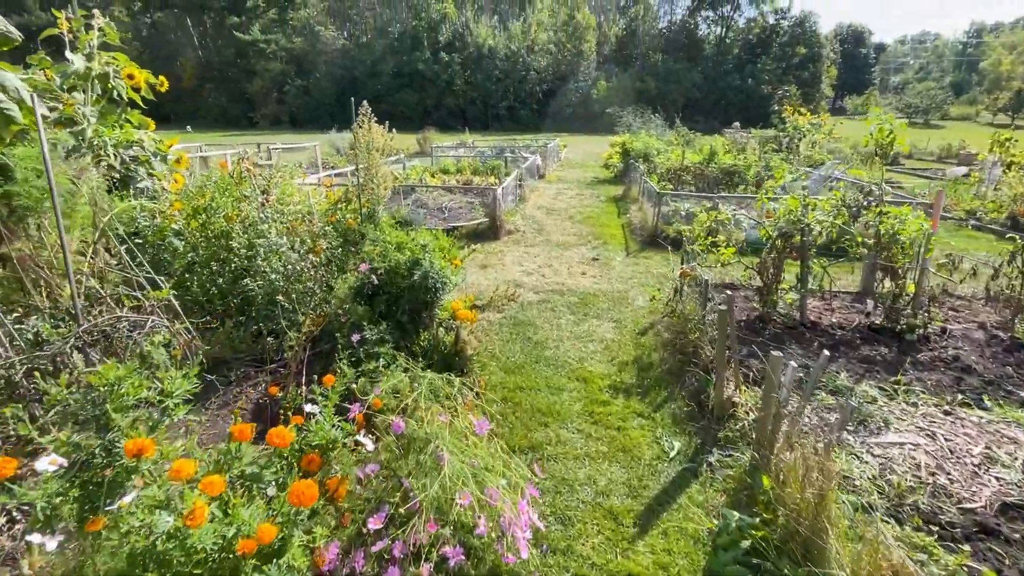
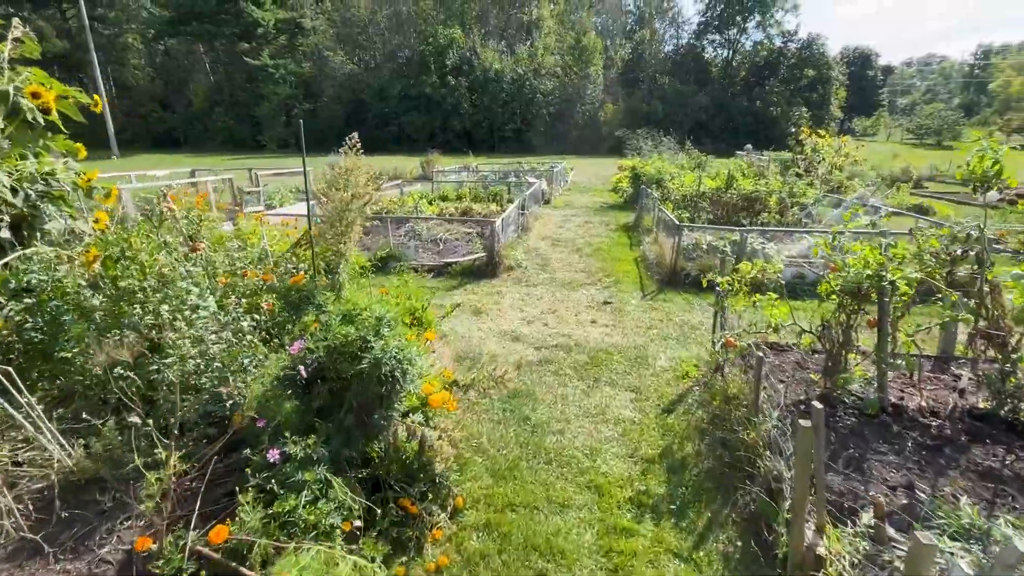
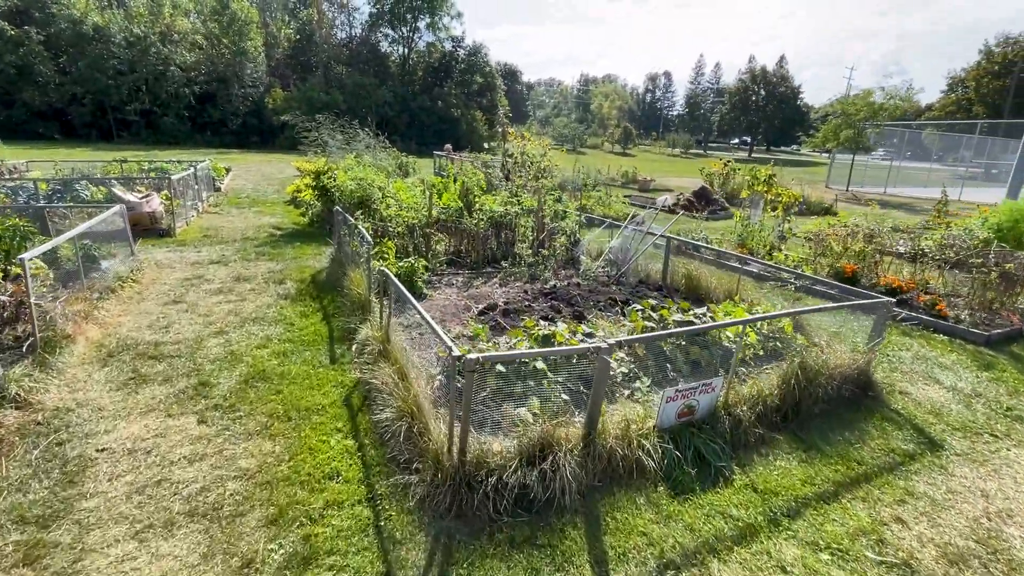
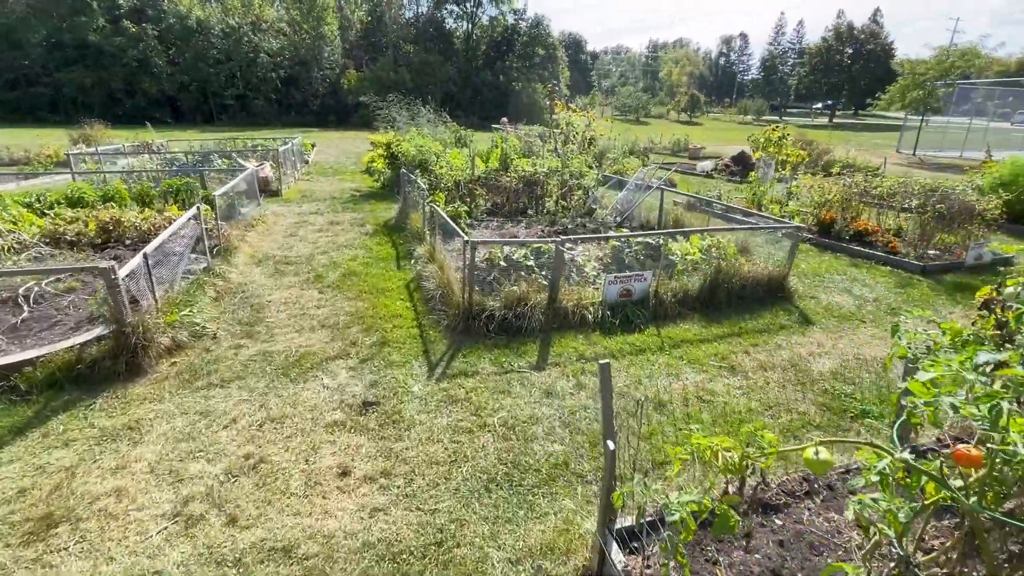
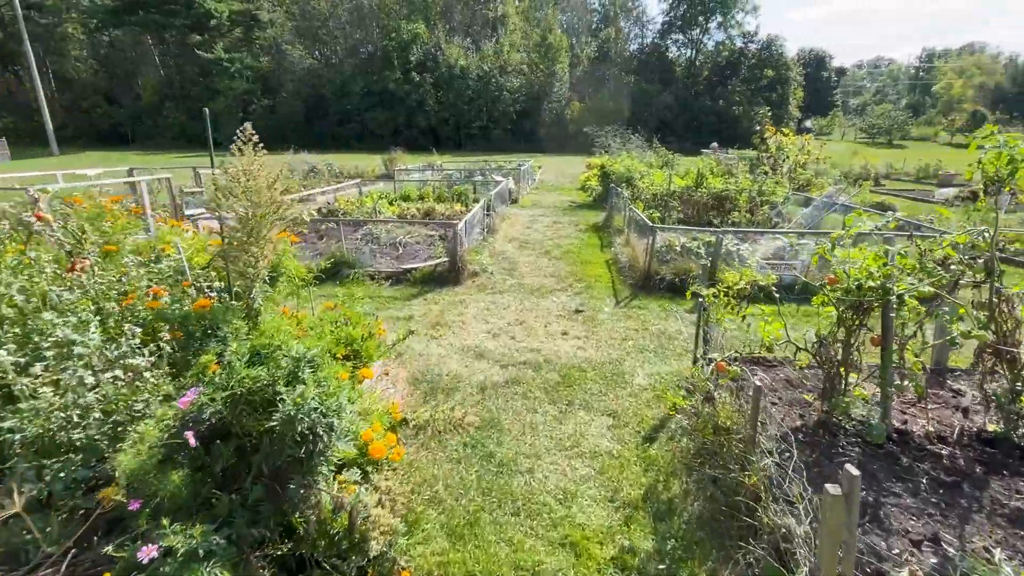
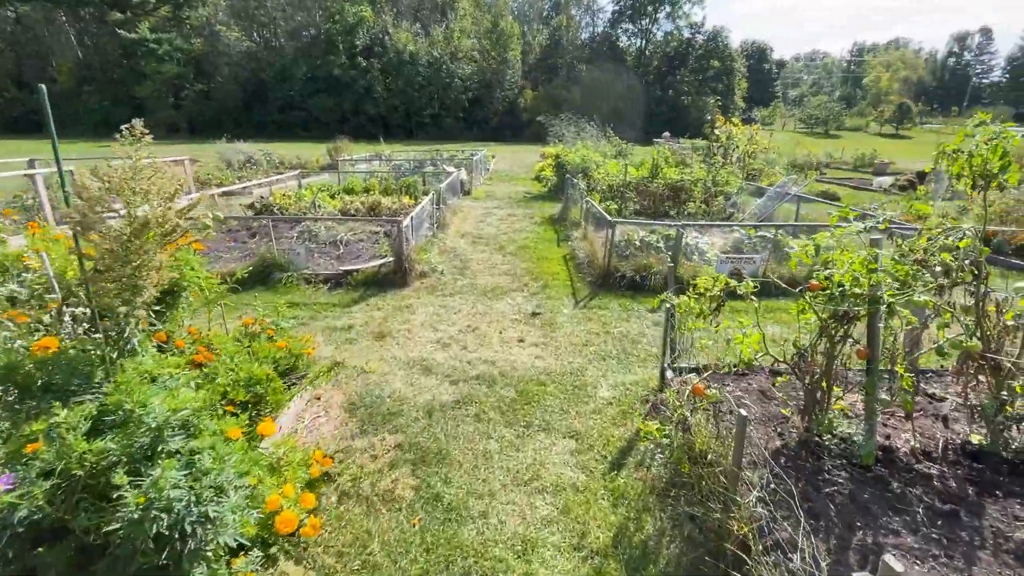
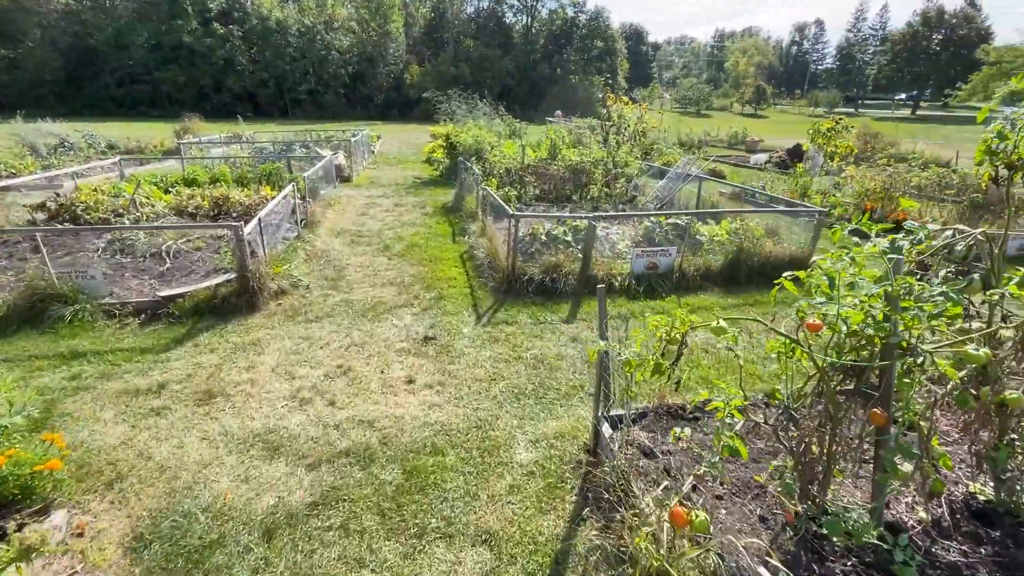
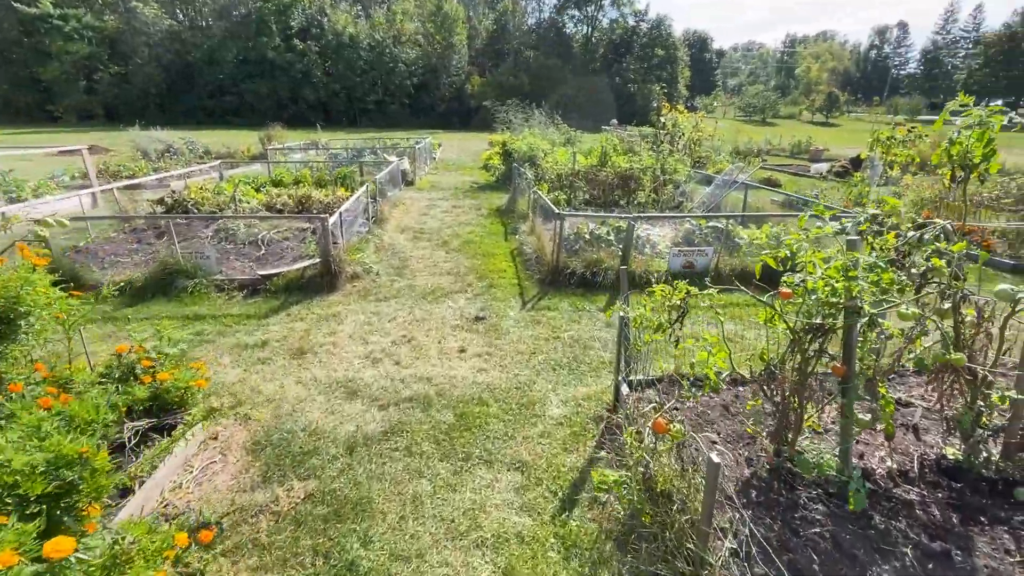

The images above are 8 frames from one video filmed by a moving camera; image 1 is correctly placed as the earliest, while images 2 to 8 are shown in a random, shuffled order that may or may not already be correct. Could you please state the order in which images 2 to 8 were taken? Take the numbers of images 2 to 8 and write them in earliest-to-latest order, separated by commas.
2, 5, 6, 8, 7, 4, 3
